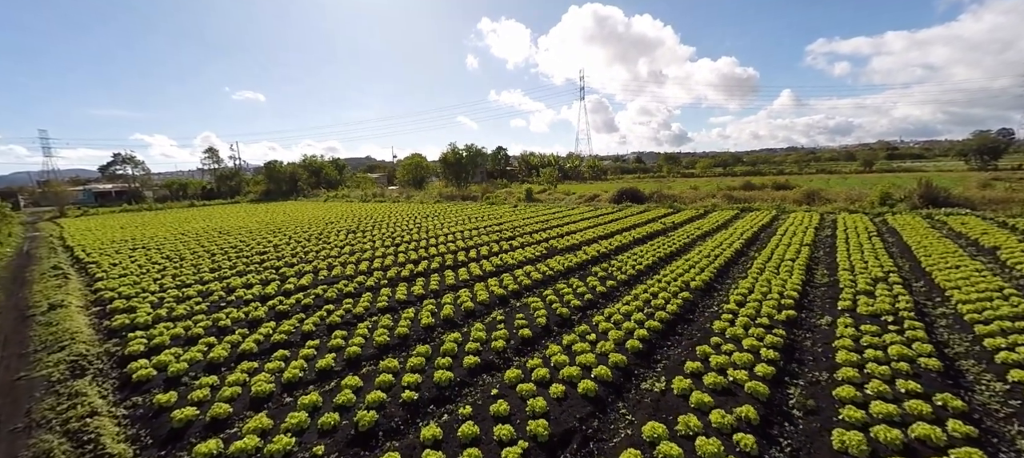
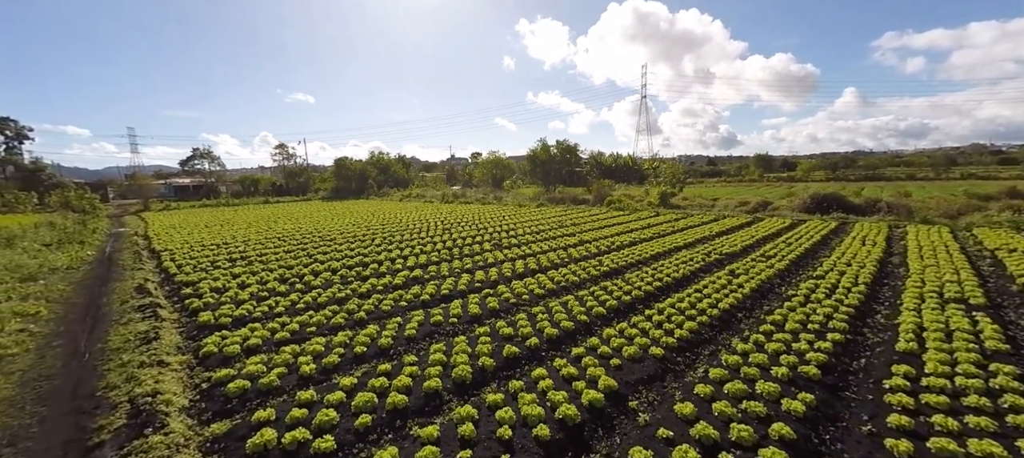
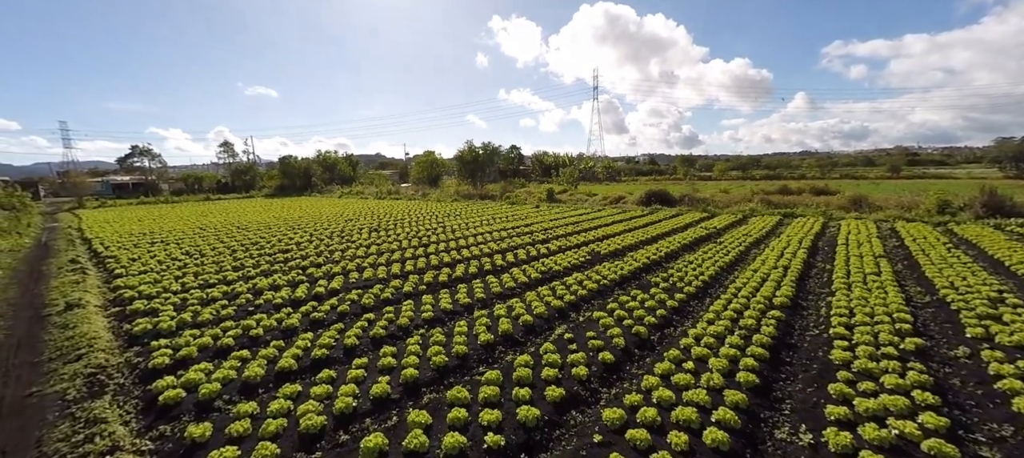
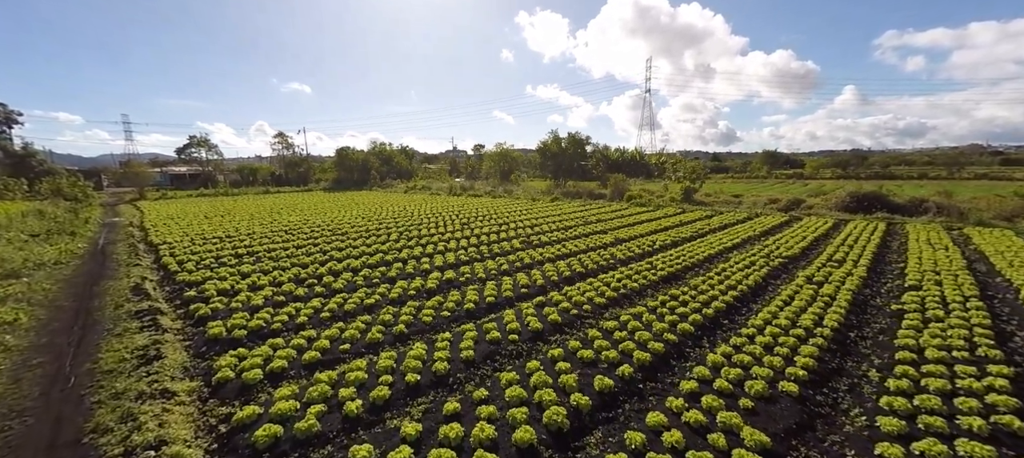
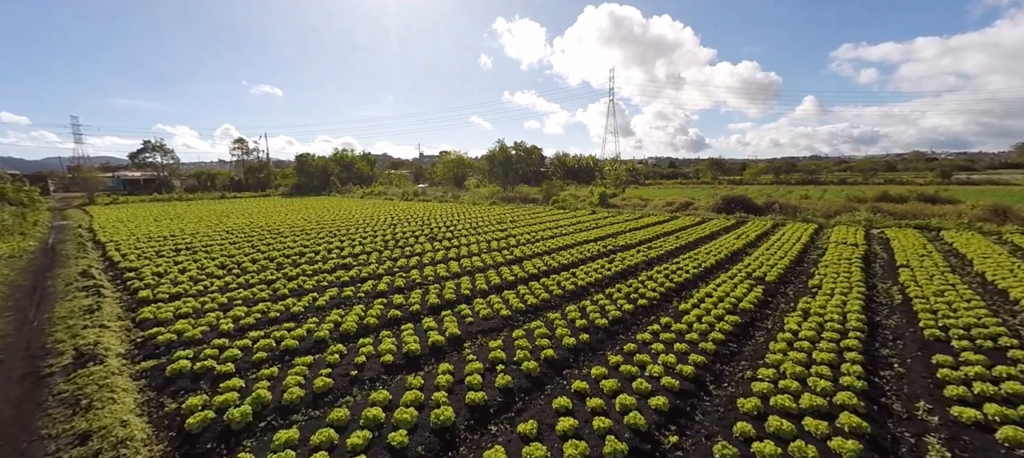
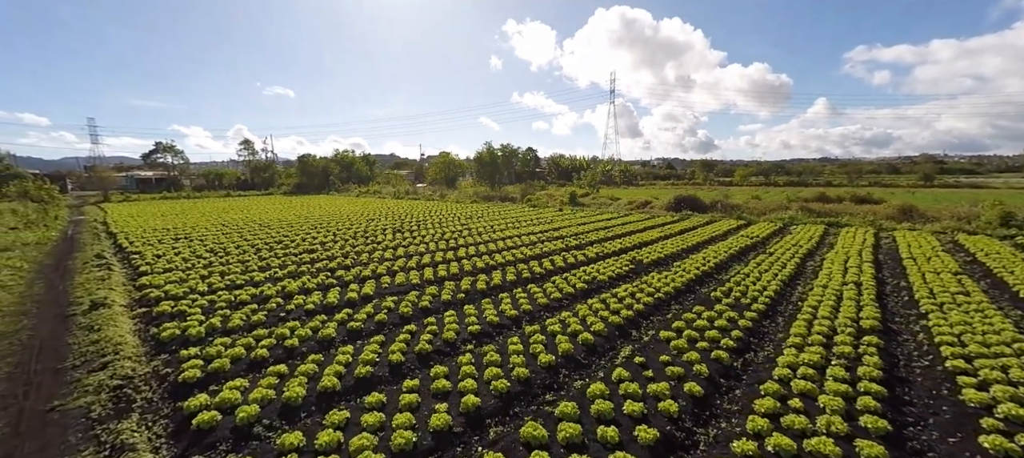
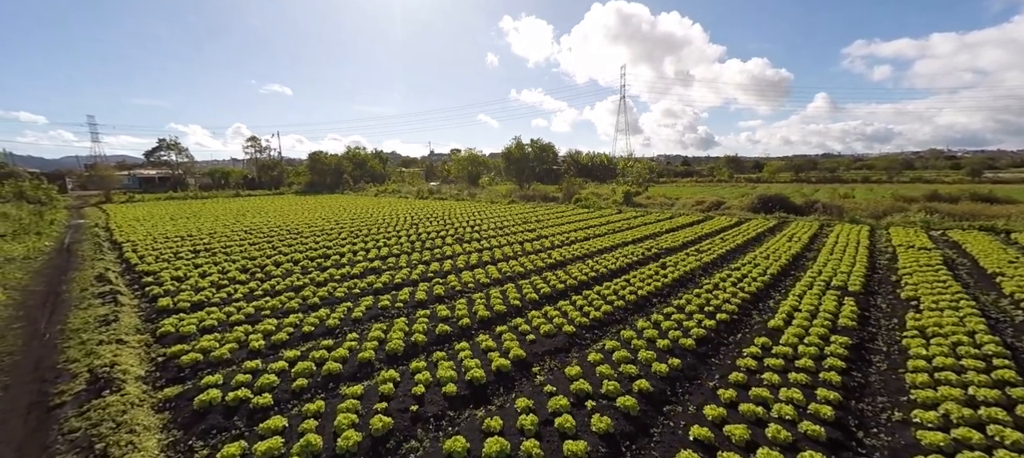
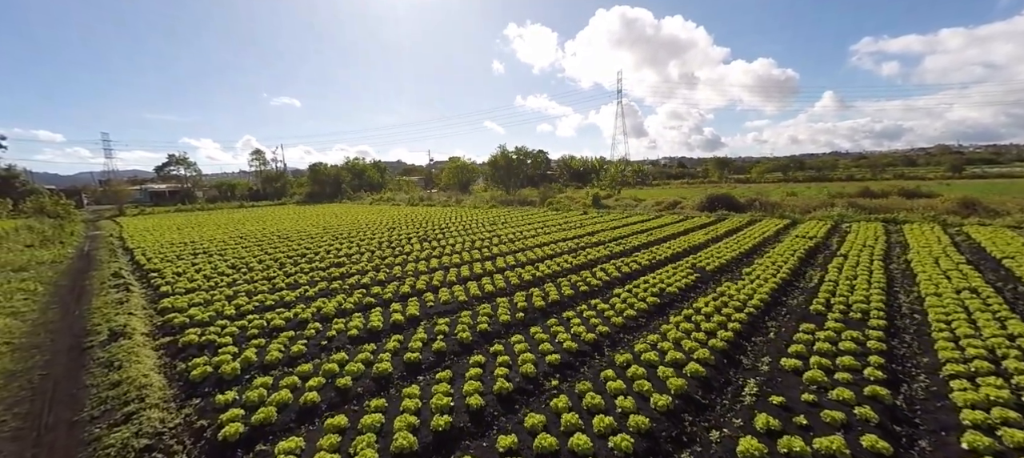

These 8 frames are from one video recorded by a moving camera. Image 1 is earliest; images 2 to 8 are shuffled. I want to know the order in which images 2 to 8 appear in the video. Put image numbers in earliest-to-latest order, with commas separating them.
3, 6, 8, 5, 7, 2, 4
